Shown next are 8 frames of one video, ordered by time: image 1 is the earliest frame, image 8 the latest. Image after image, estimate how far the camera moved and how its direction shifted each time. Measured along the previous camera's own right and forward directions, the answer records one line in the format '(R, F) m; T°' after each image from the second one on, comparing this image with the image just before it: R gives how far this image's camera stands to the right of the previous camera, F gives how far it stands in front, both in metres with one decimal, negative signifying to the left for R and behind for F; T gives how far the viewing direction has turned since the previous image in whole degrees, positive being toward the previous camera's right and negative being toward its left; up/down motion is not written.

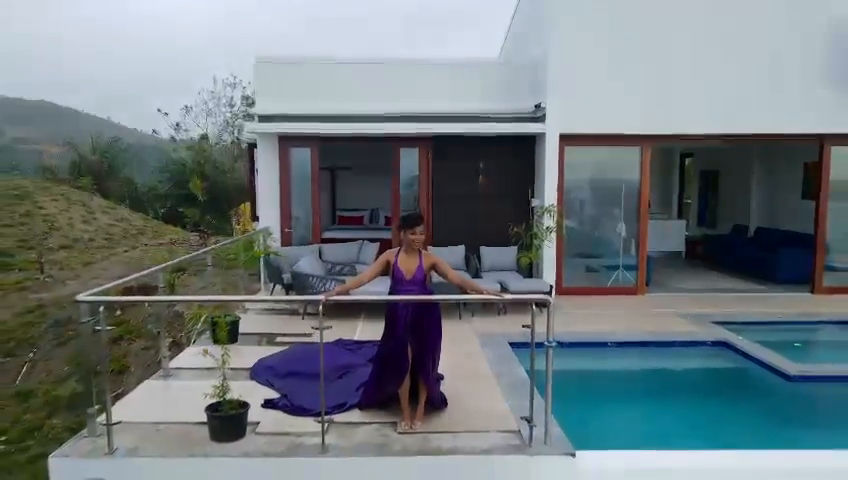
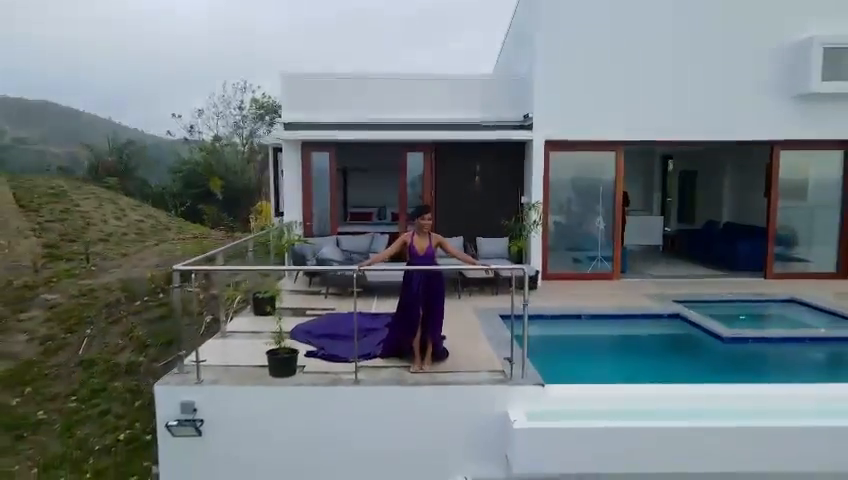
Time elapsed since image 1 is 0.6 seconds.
(-0.1, -1.2) m; 0°
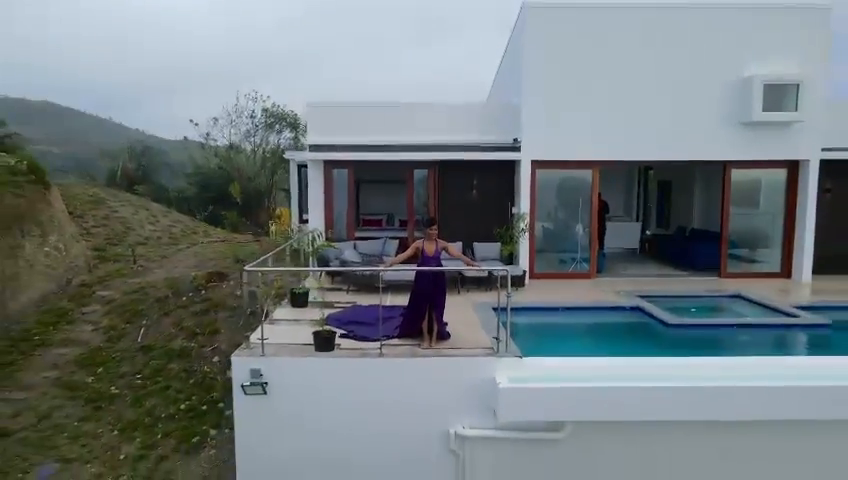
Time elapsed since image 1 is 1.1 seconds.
(-0.1, -1.6) m; 0°
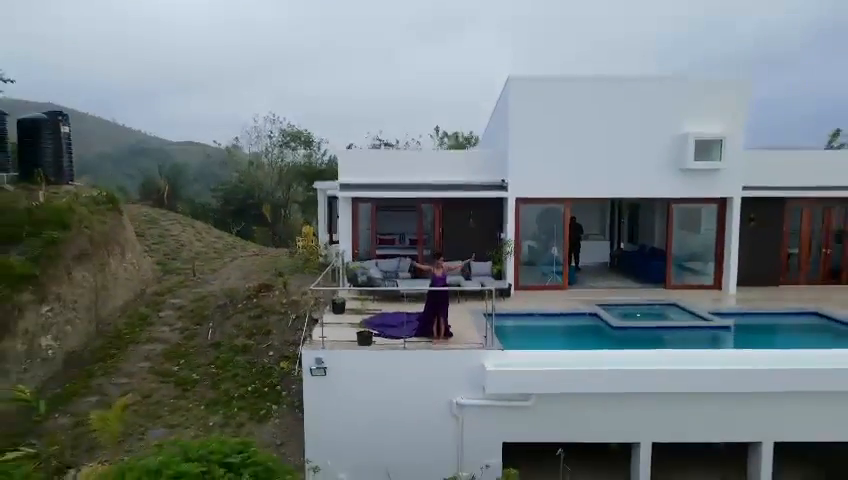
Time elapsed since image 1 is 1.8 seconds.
(-0.2, -2.8) m; 0°
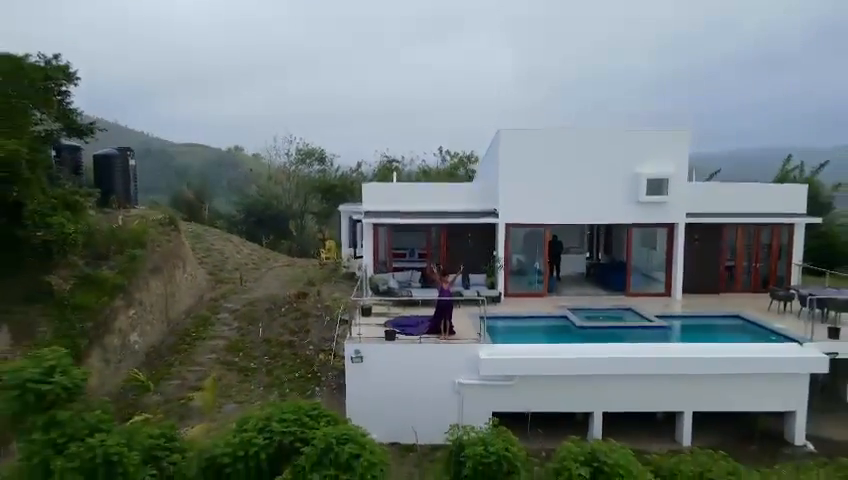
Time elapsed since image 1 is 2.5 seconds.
(-0.2, -3.2) m; 0°
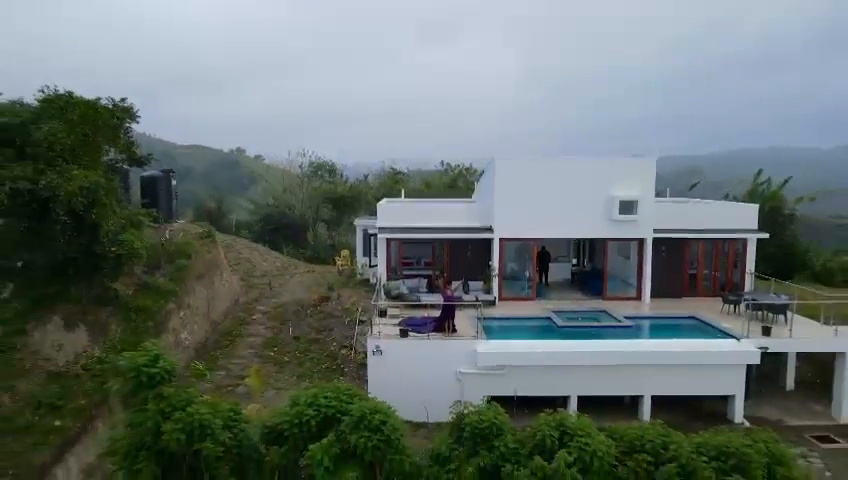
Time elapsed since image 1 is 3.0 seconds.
(-0.2, -2.8) m; 0°
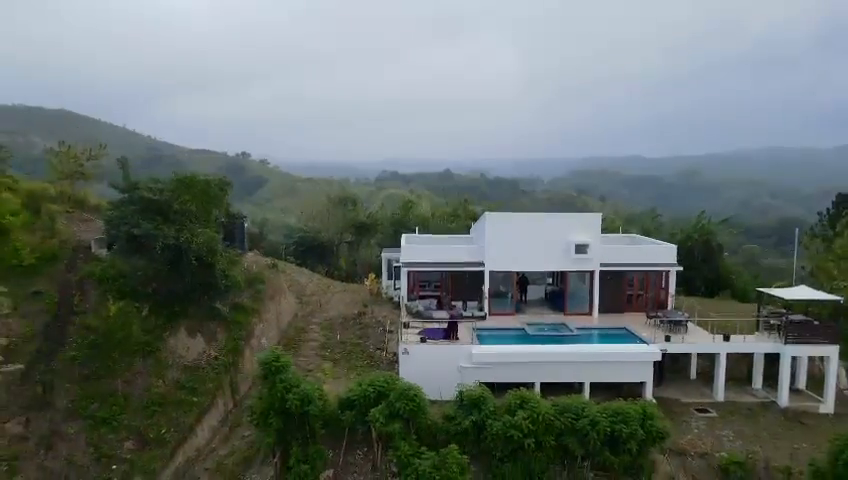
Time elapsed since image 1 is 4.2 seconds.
(-0.4, -7.3) m; 0°
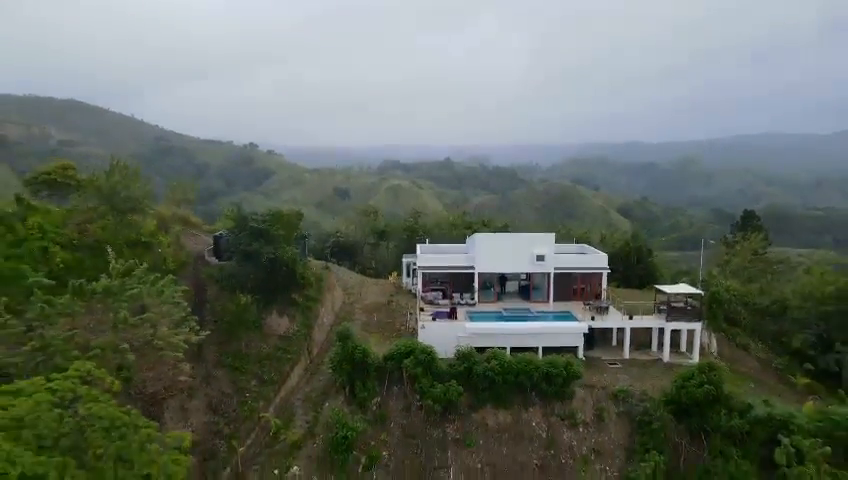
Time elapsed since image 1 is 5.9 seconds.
(-0.5, -11.9) m; 0°
